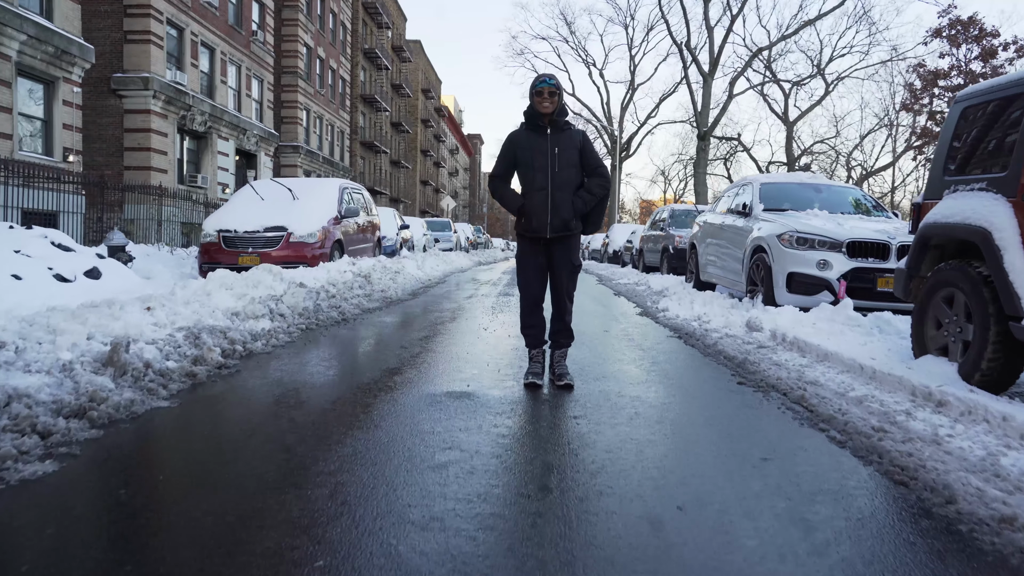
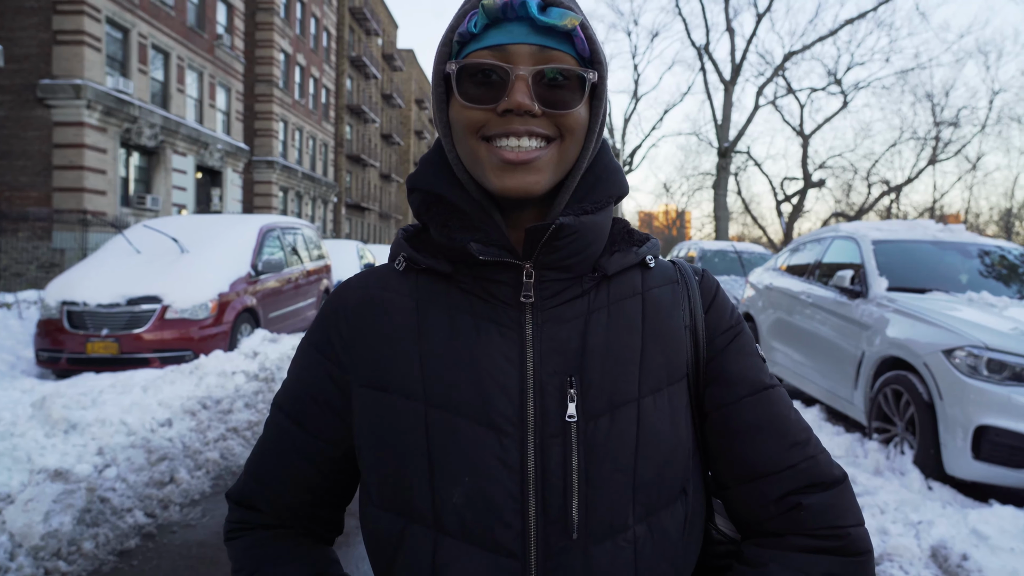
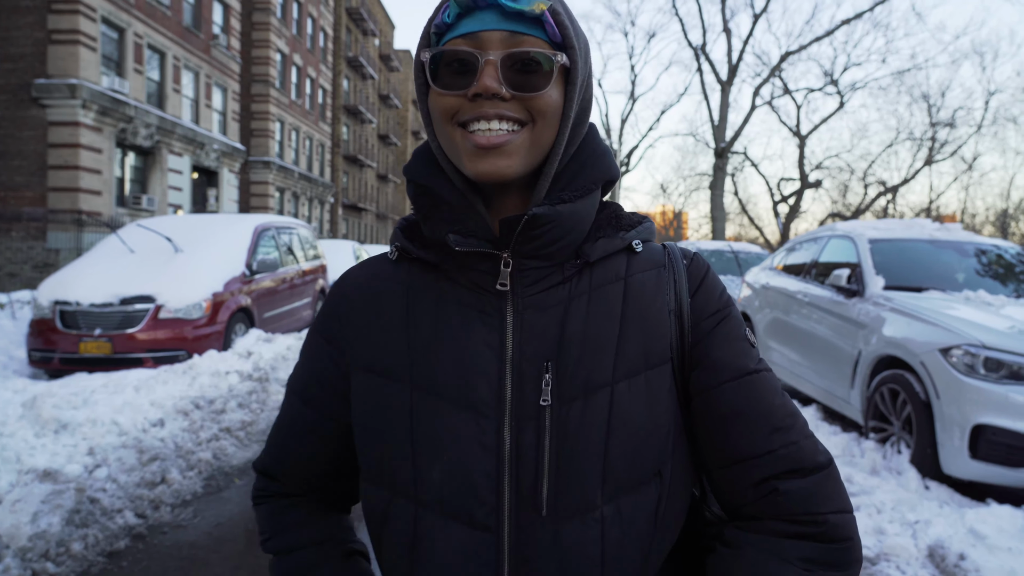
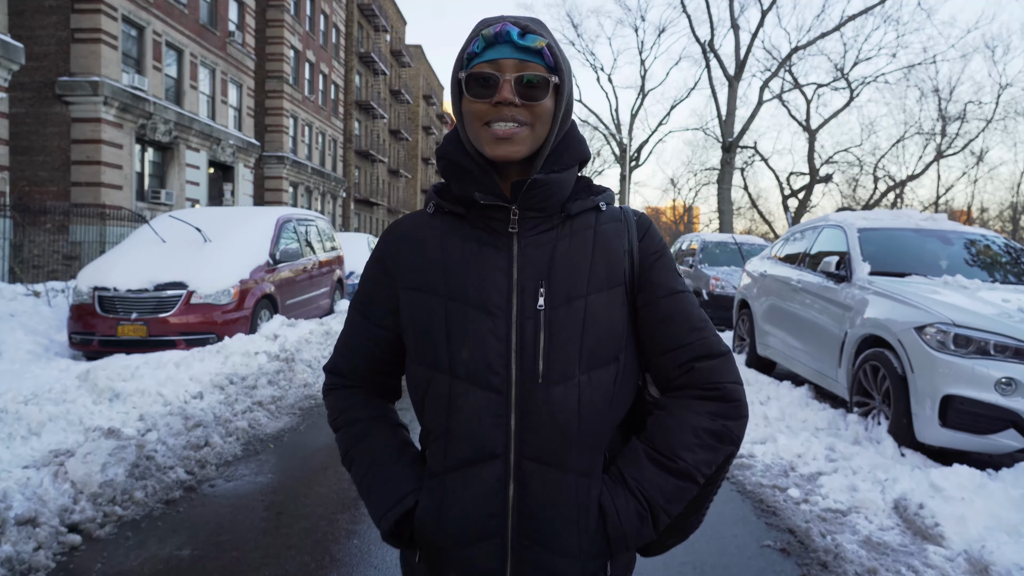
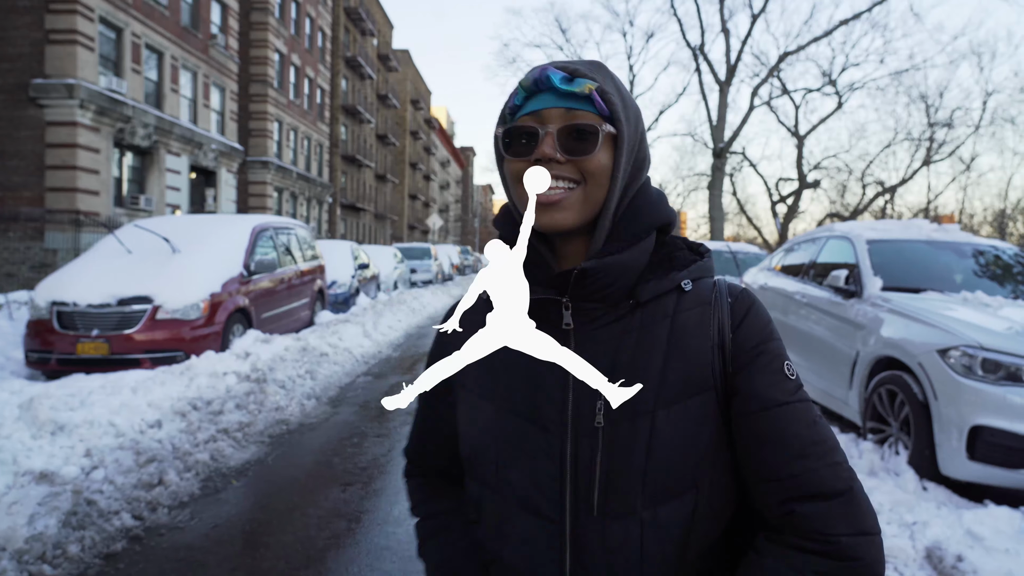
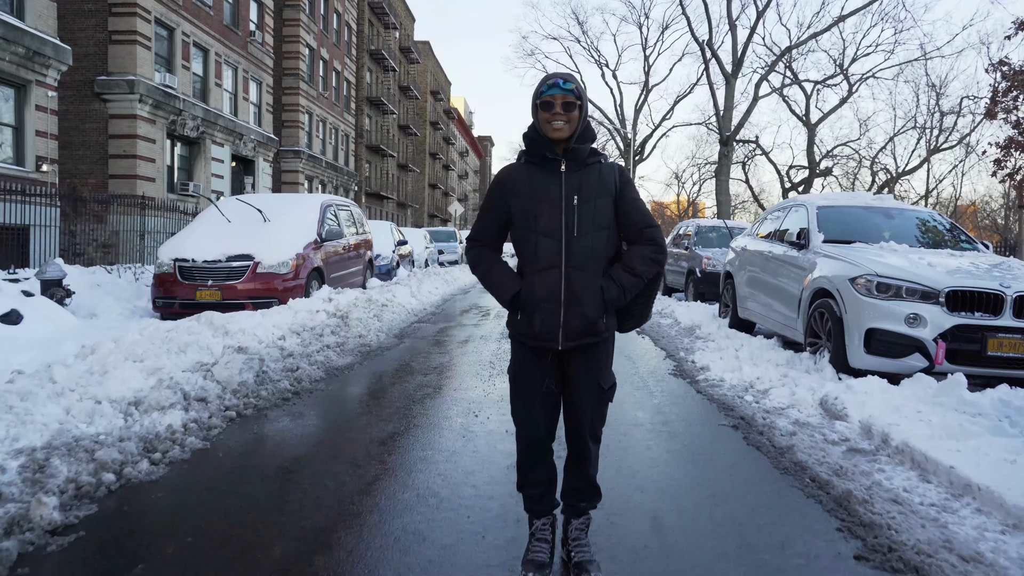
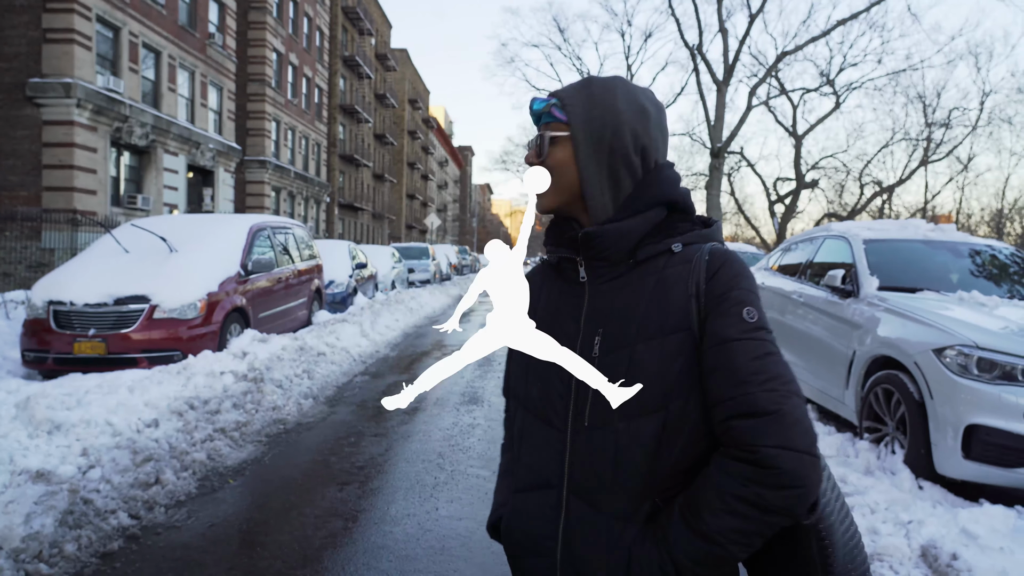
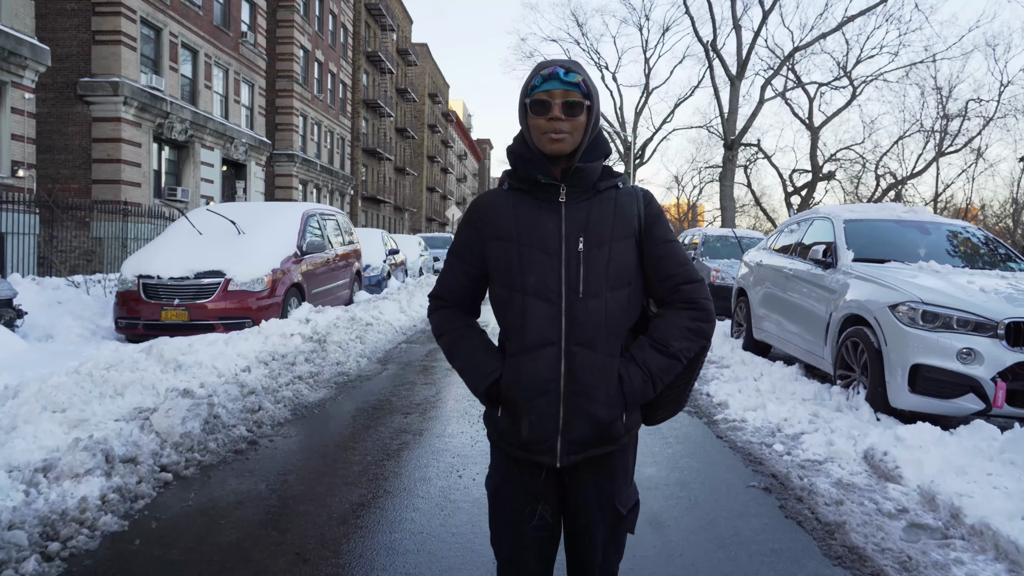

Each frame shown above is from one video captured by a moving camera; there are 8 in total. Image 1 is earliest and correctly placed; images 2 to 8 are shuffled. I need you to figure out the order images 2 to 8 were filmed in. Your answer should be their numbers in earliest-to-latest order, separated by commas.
6, 8, 4, 2, 3, 5, 7
